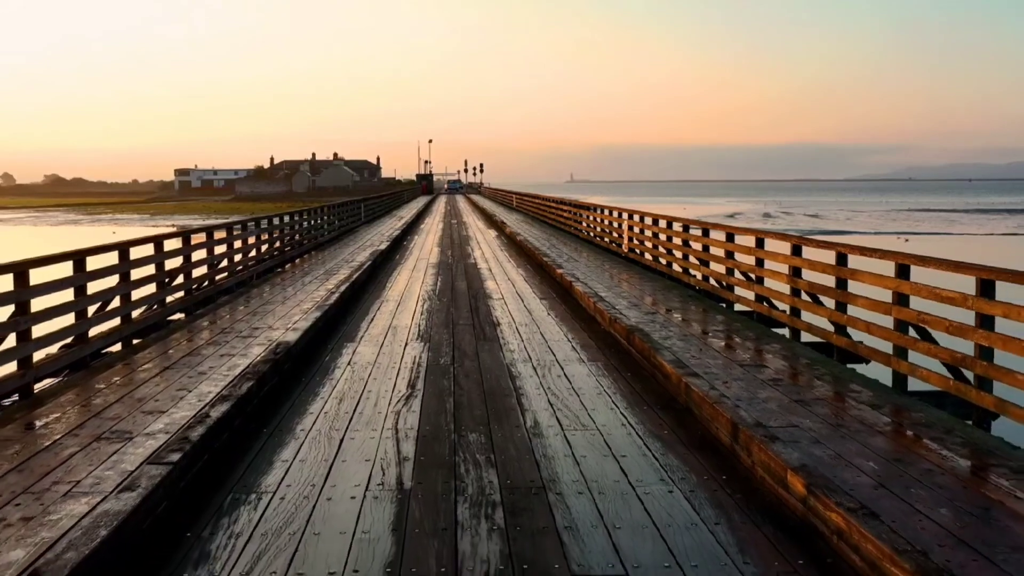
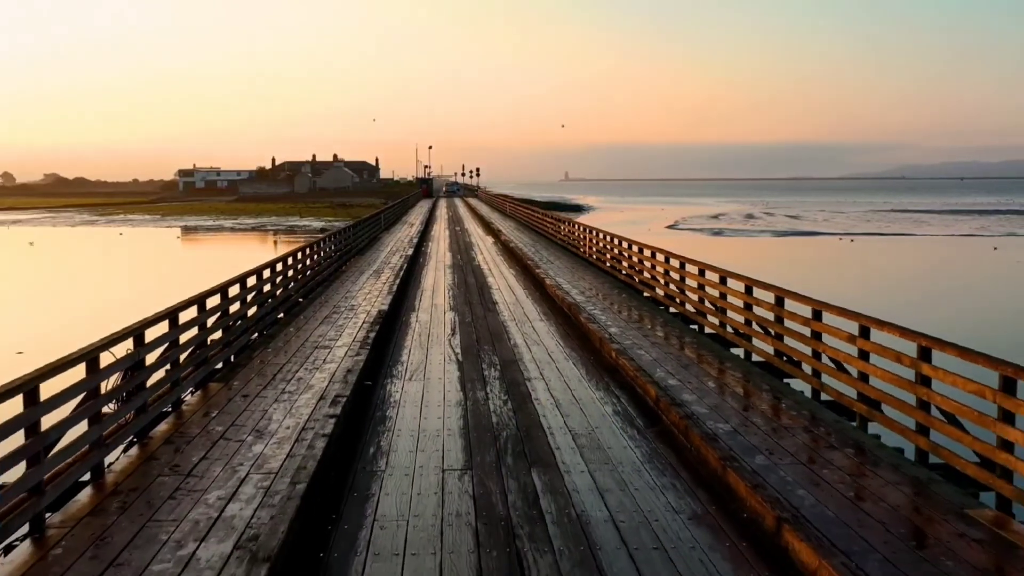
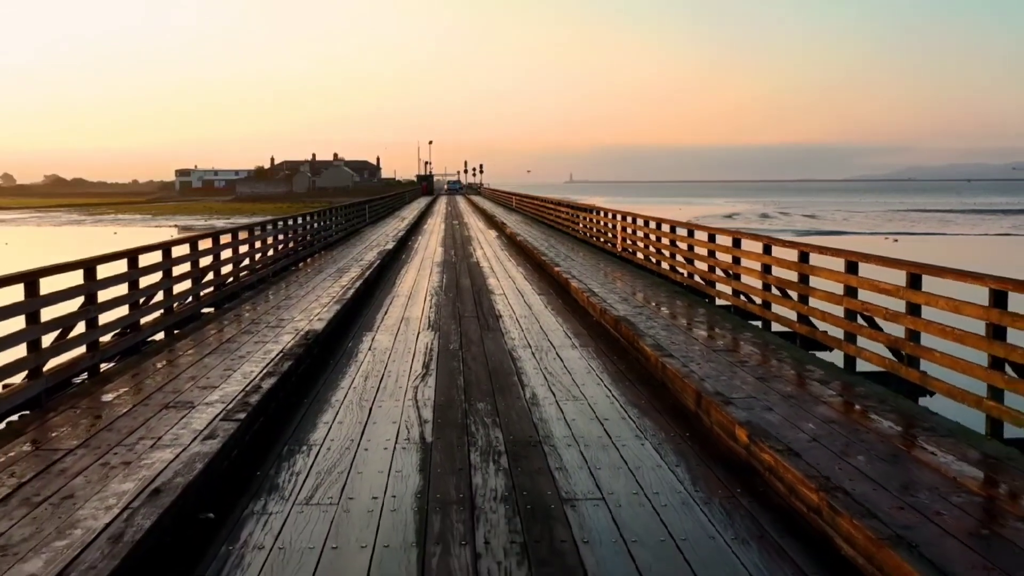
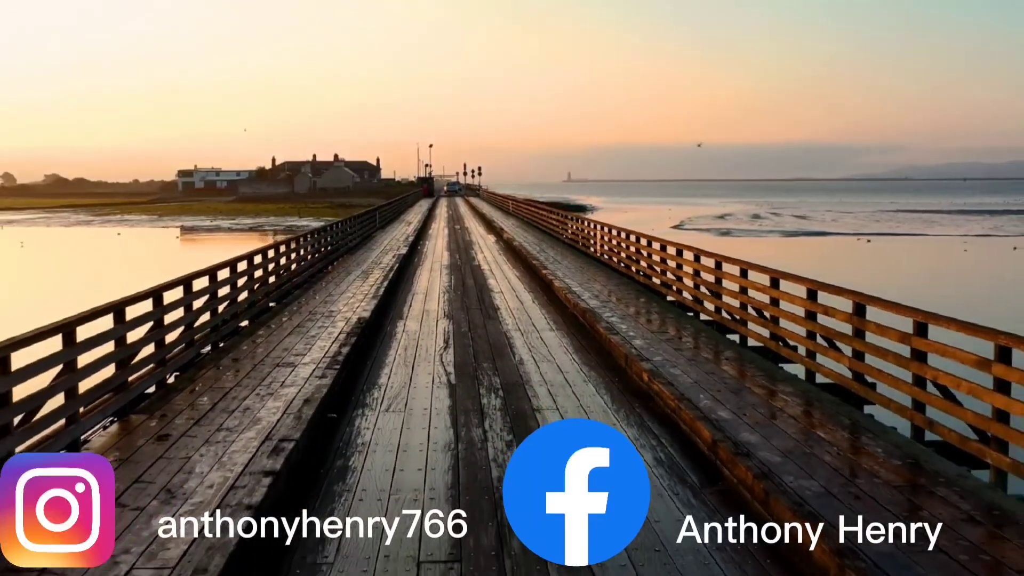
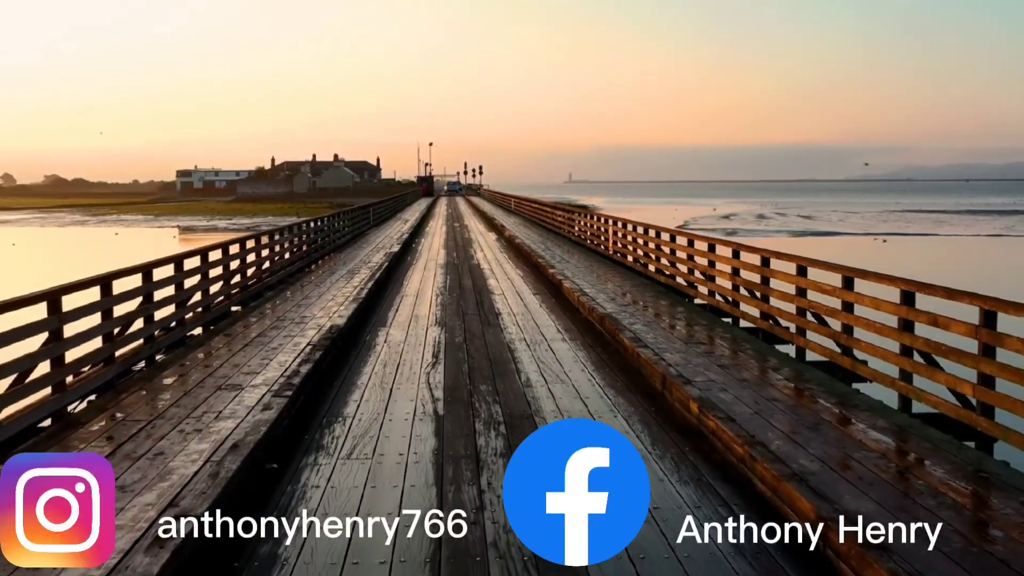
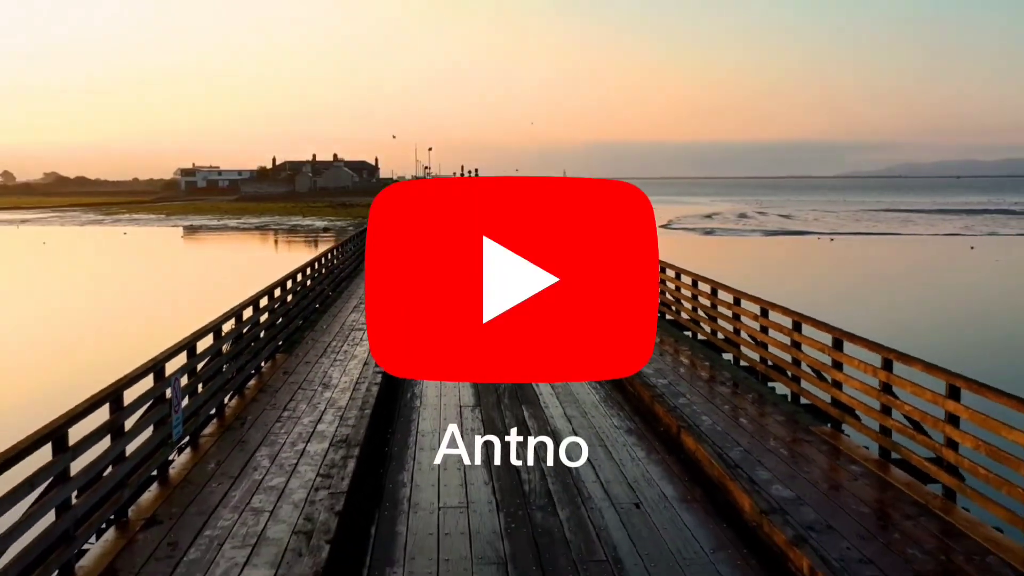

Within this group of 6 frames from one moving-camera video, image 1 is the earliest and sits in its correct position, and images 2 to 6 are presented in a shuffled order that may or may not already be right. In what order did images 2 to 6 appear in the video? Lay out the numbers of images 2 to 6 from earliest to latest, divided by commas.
3, 5, 4, 2, 6
